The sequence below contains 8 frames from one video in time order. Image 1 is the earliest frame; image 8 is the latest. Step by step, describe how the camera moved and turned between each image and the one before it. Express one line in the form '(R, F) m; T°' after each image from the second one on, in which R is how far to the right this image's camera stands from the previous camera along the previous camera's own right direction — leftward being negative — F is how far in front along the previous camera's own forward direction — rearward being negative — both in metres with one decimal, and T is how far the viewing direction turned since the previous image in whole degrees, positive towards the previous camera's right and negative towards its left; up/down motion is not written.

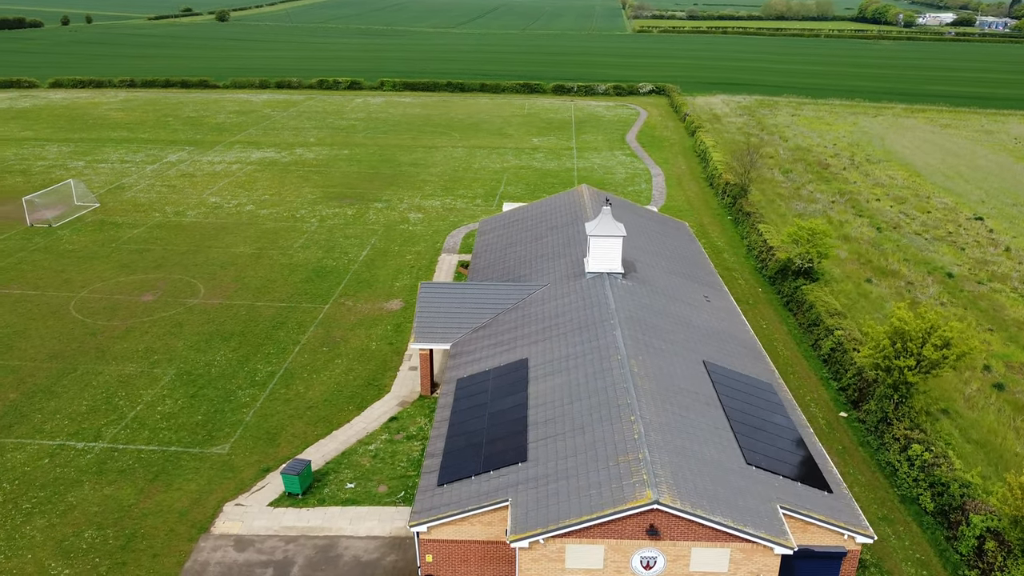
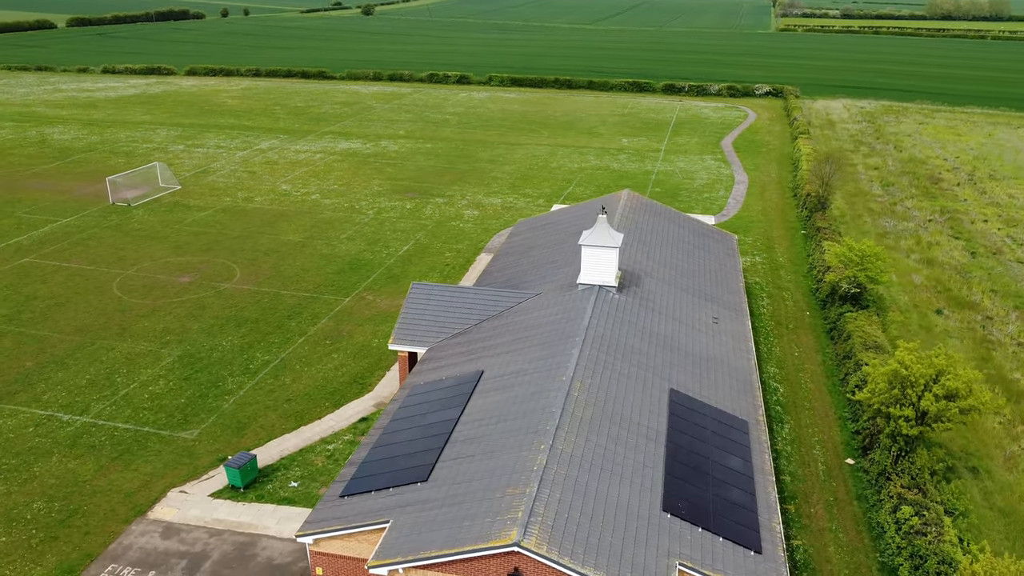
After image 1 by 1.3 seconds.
(+4.7, +1.5) m; -10°
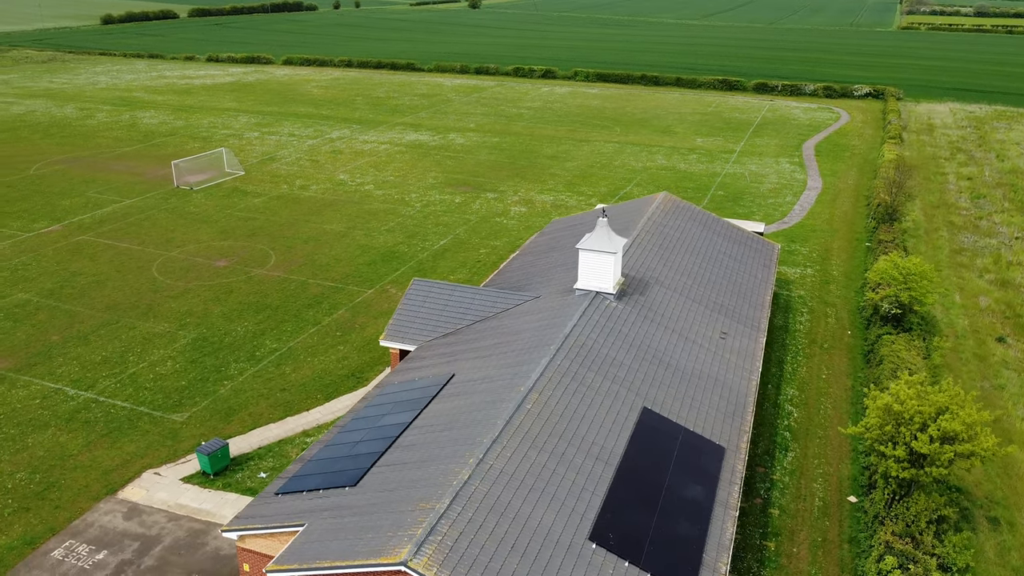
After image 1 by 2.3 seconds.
(+3.3, +1.1) m; -7°
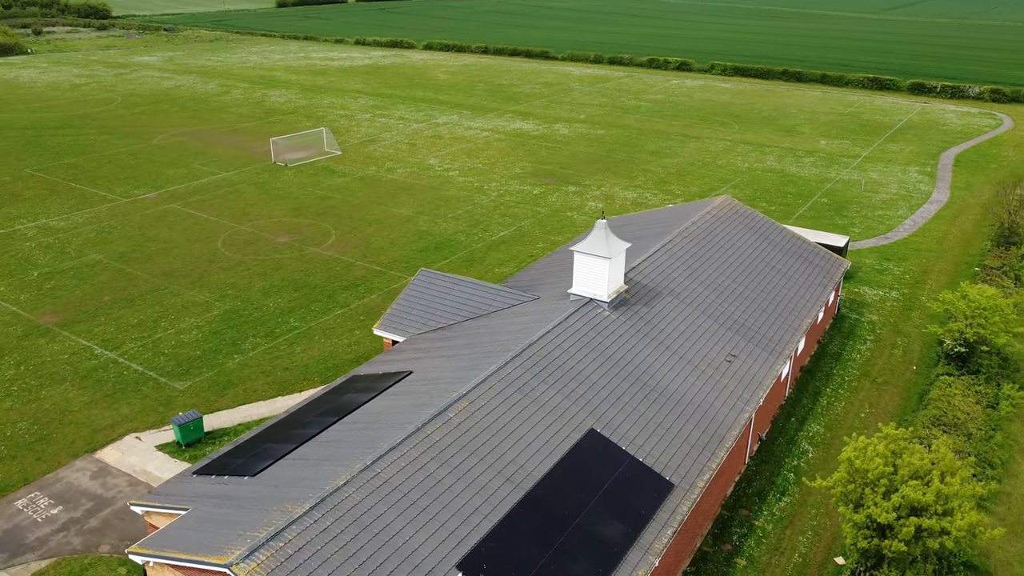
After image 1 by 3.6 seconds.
(+4.7, +1.7) m; -11°
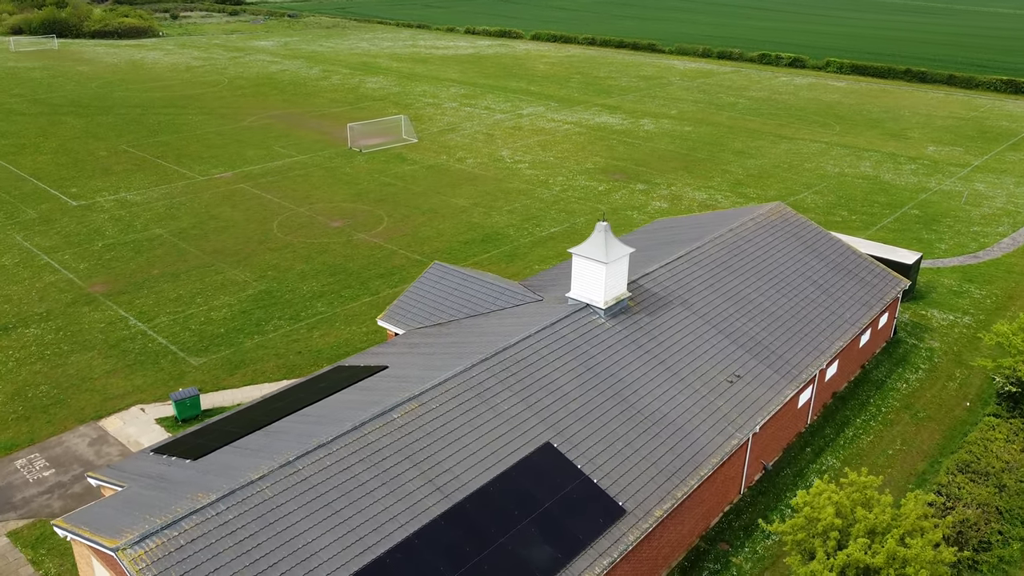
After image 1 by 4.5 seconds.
(+3.3, +1.1) m; -8°
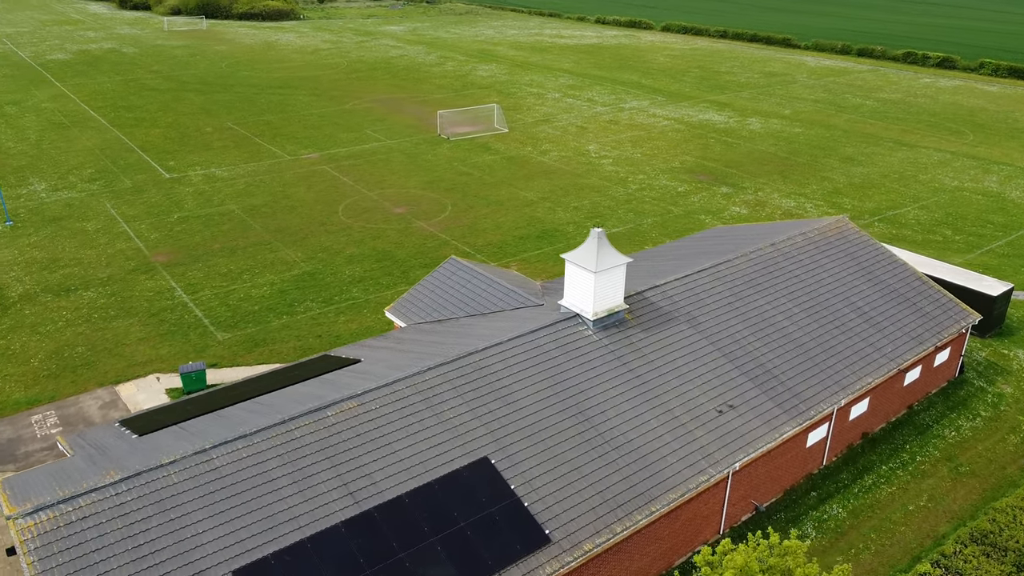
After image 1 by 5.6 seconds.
(+3.8, +1.2) m; -10°
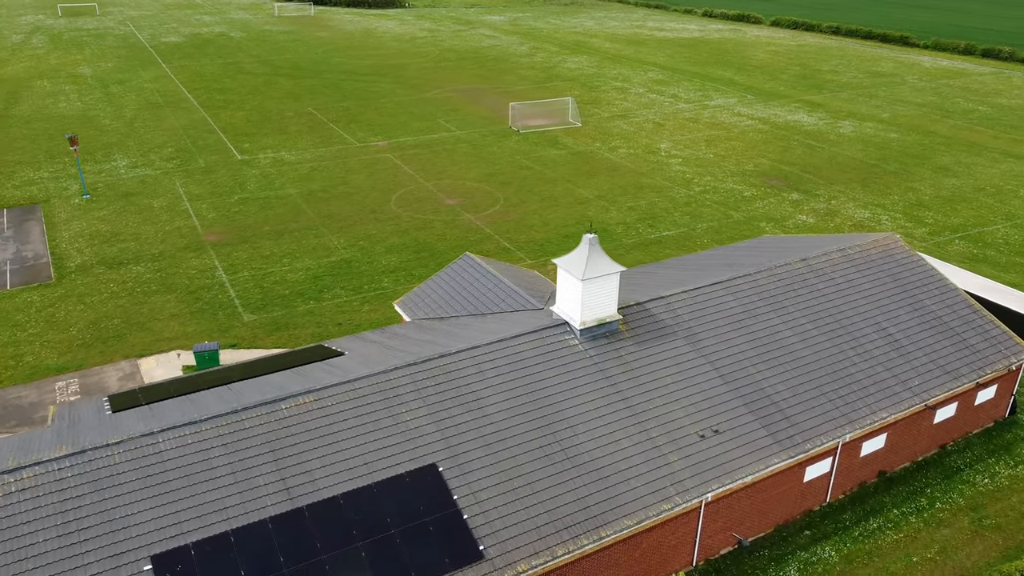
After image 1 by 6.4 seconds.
(+2.9, +0.8) m; -8°
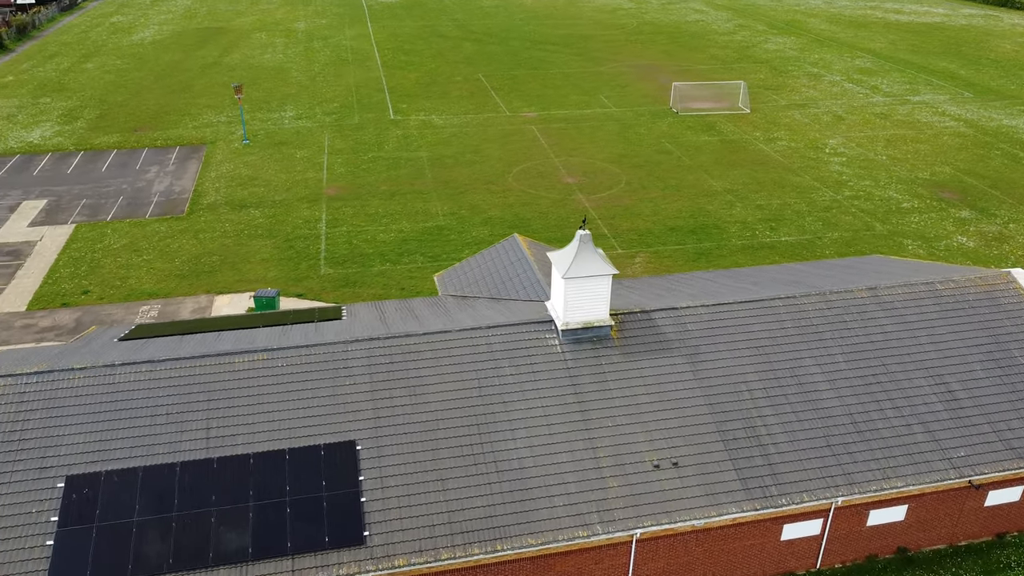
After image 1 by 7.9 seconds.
(+5.2, +1.5) m; -15°
